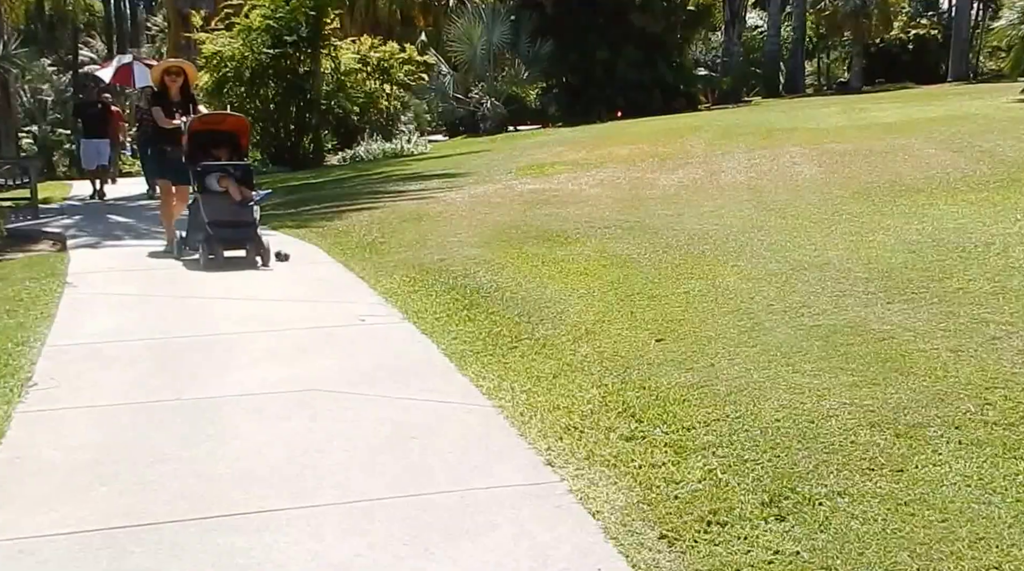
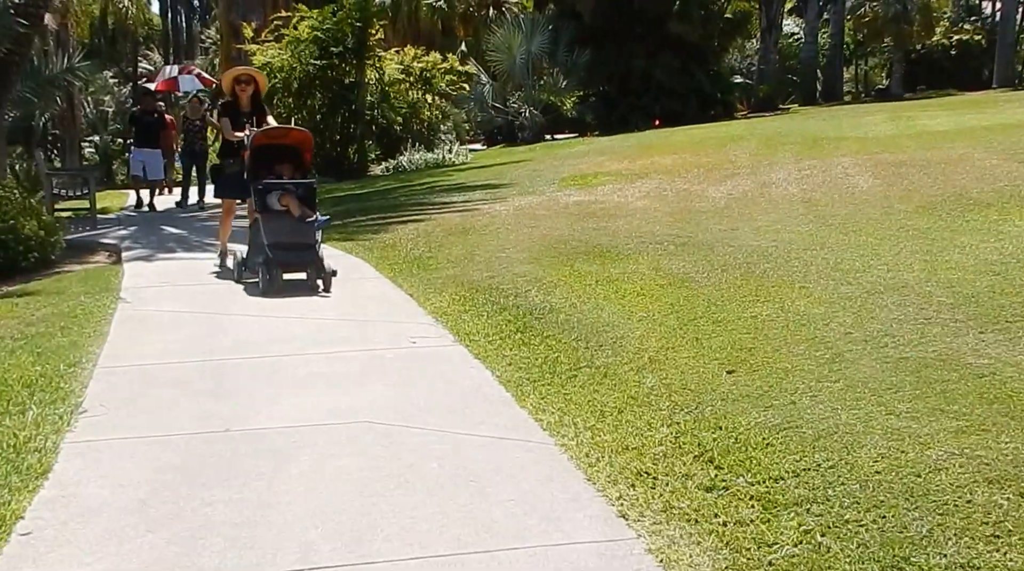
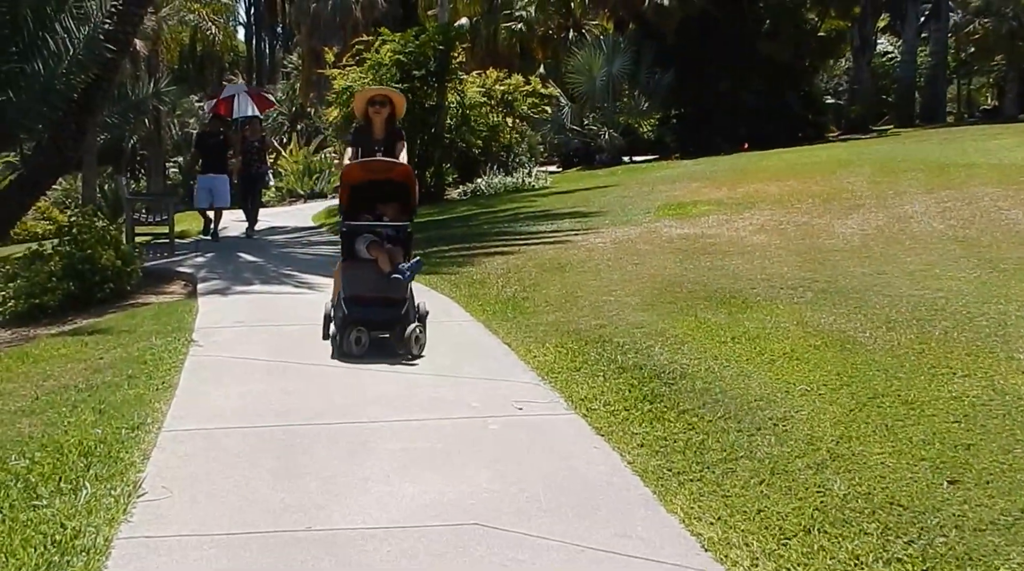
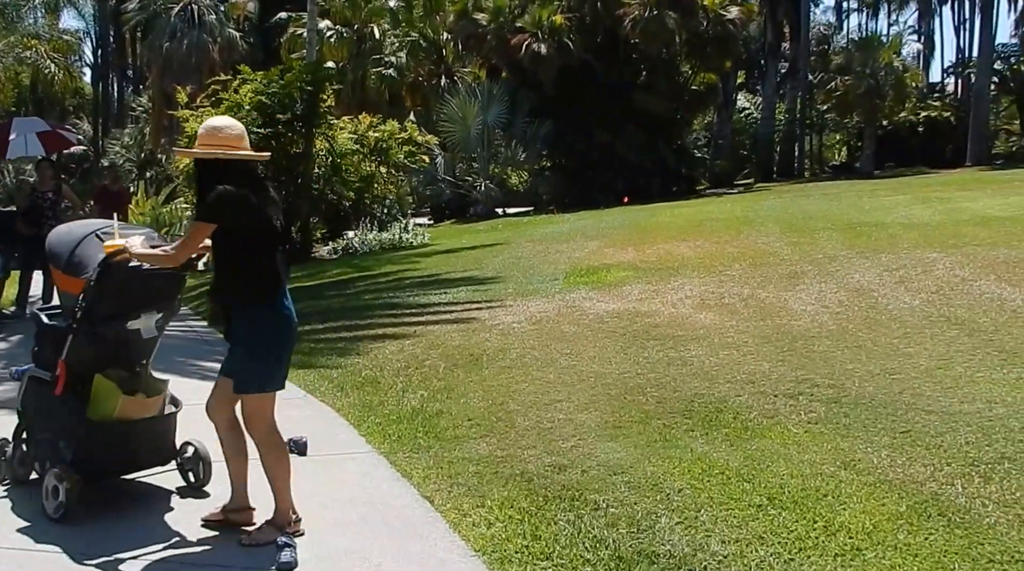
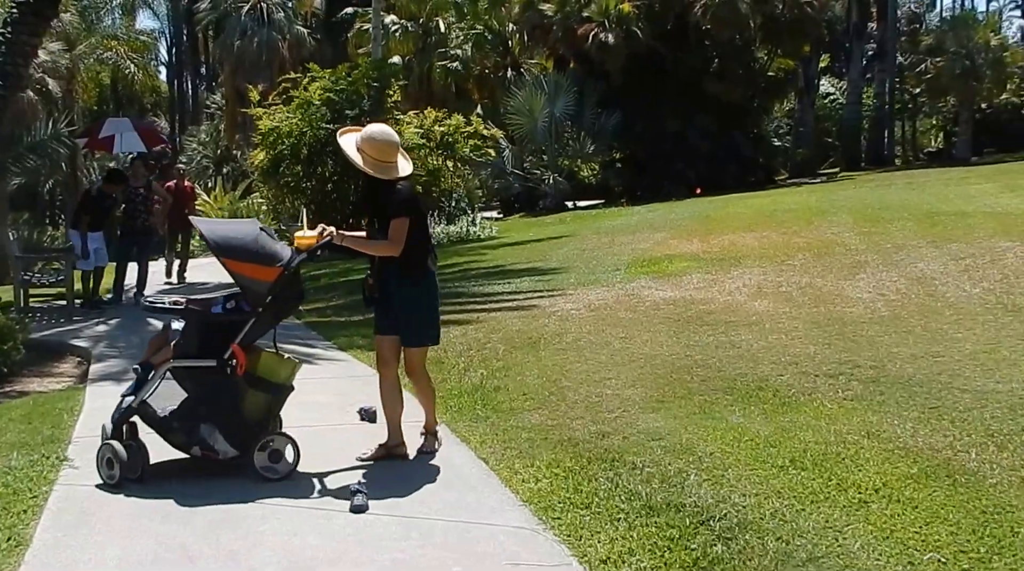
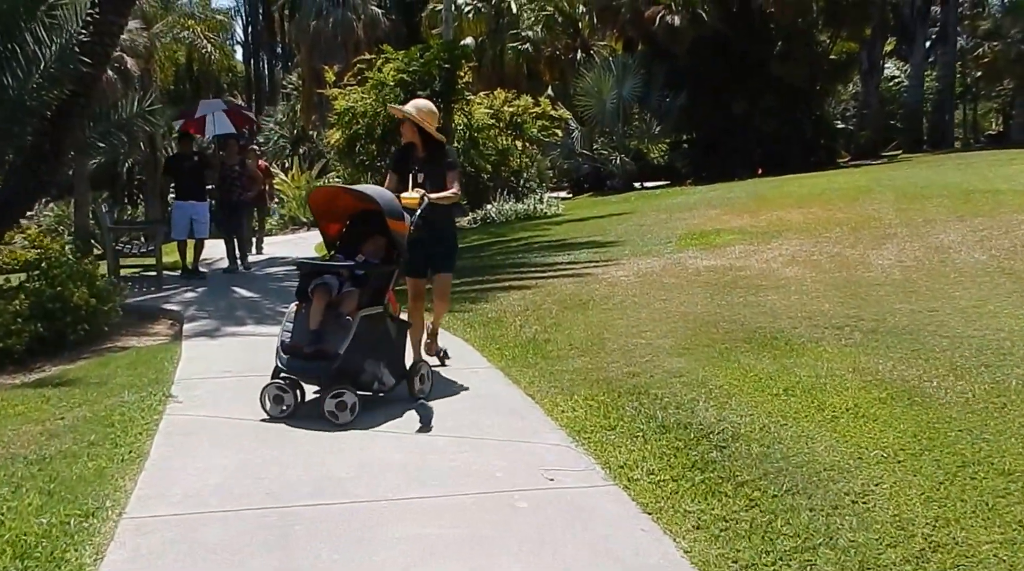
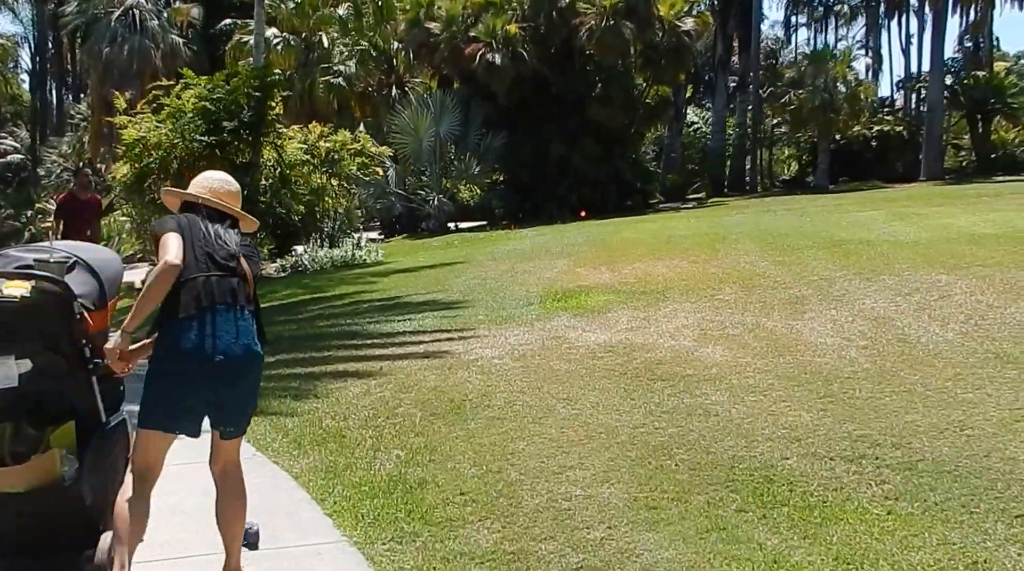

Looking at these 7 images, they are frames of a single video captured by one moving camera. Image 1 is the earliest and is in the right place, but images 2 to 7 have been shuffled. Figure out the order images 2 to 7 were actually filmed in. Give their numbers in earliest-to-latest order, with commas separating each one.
2, 3, 6, 5, 4, 7
